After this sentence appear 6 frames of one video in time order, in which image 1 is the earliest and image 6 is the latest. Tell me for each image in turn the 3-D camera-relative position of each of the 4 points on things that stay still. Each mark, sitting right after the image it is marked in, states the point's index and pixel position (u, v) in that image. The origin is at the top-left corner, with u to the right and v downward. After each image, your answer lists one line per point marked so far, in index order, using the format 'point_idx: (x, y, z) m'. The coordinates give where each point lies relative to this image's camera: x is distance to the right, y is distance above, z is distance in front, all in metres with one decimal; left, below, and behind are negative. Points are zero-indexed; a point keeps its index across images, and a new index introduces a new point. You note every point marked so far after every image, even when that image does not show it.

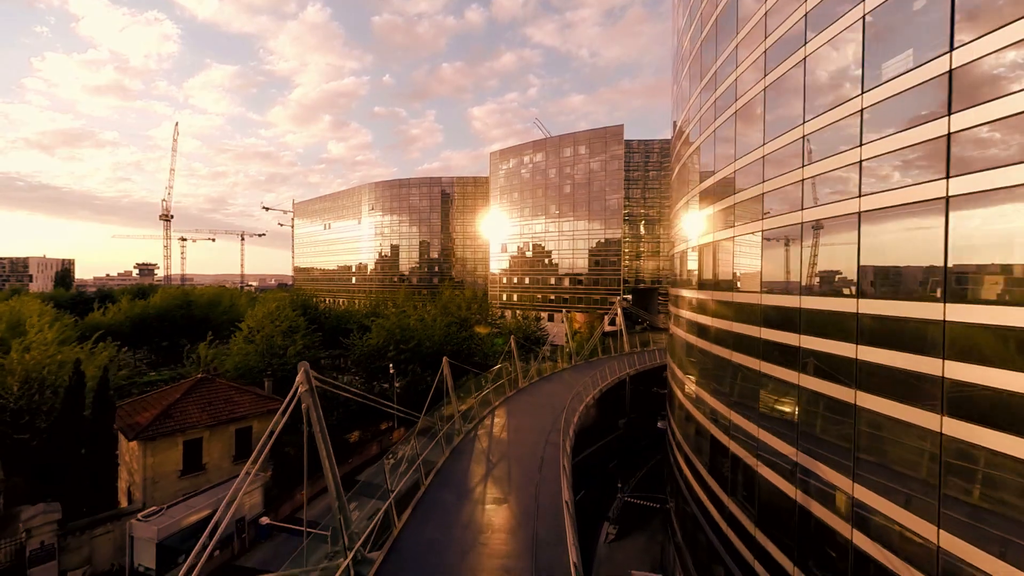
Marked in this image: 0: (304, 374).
0: (-4.0, -1.5, +8.3) m
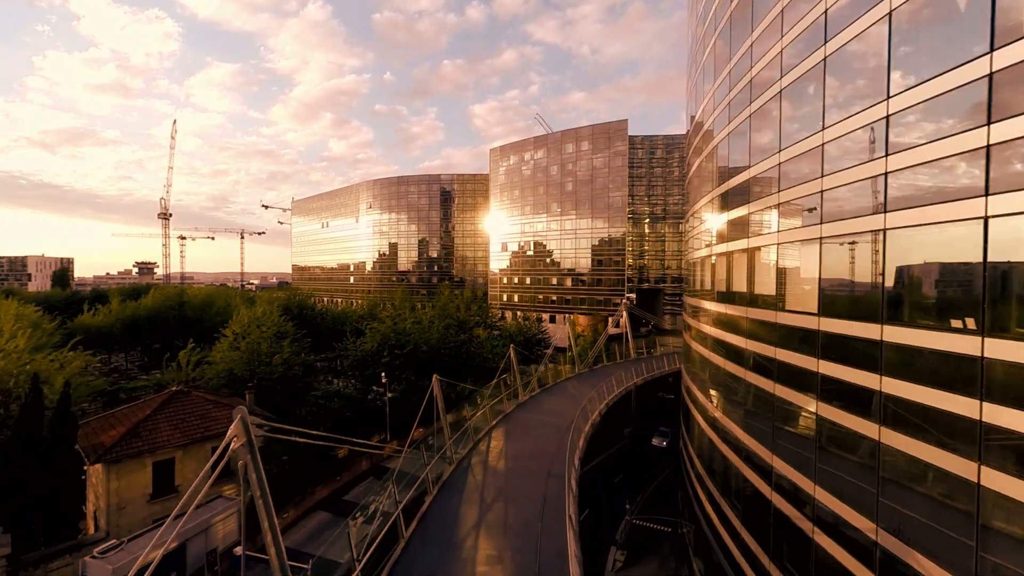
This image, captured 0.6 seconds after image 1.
0: (-4.1, -1.9, +6.5) m
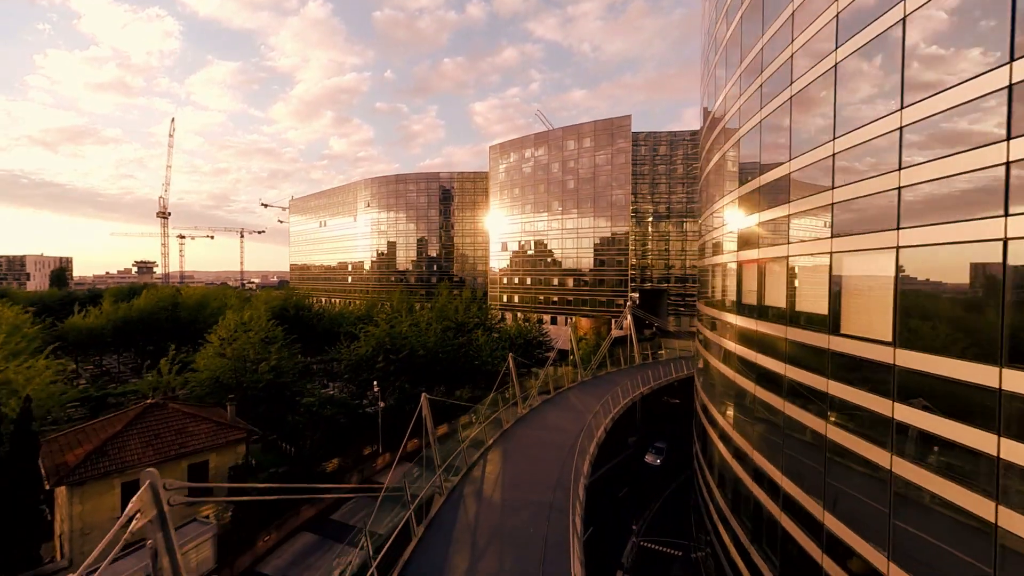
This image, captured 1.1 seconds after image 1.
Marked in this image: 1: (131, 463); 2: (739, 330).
0: (-4.2, -2.2, +5.0) m
1: (-15.6, -7.2, +18.0) m
2: (+9.1, -1.7, +17.4) m
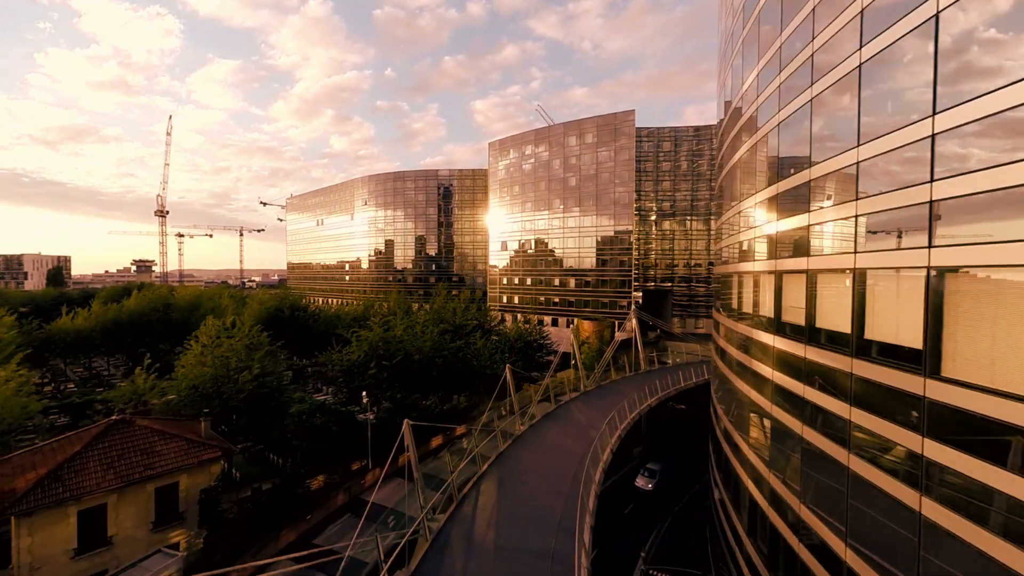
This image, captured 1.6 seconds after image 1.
0: (-4.3, -2.5, +3.3) m
1: (-15.7, -7.4, +16.3) m
2: (+9.0, -2.0, +15.6) m
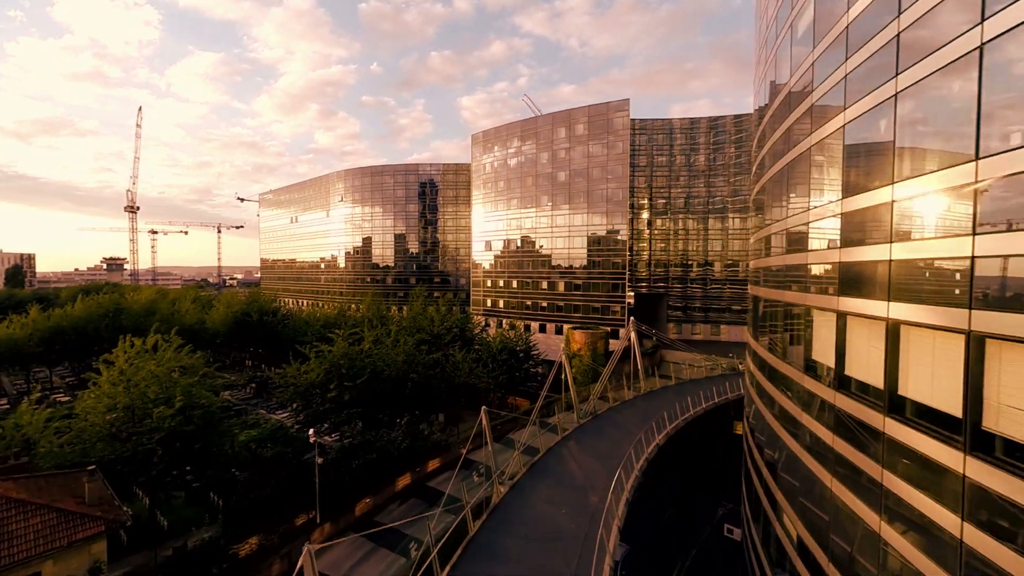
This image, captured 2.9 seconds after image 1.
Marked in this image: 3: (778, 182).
0: (-4.6, -3.4, -1.2) m
1: (-16.4, -8.2, +11.5) m
2: (+8.3, -2.7, +11.5) m
3: (+9.8, +4.6, +17.3) m
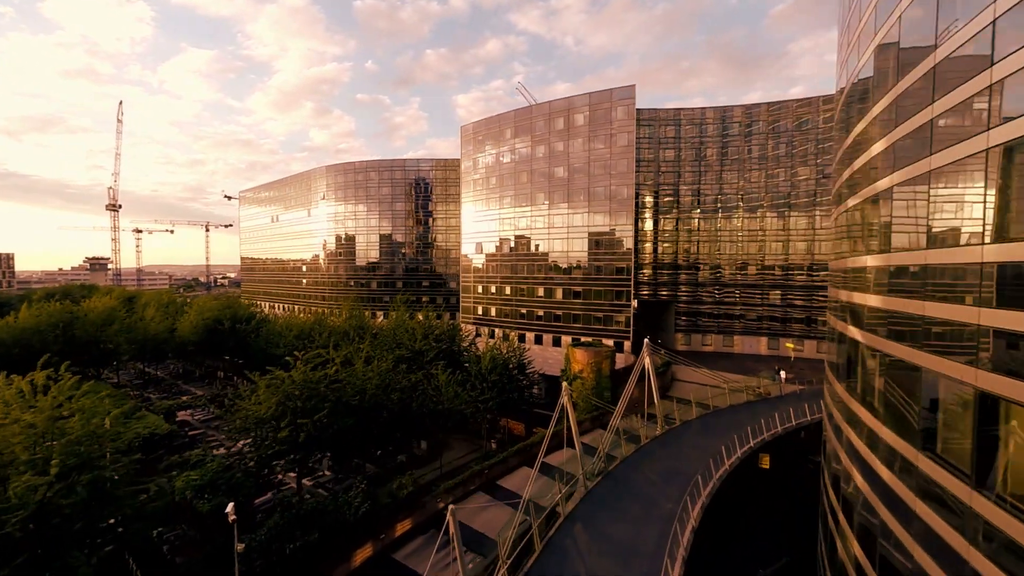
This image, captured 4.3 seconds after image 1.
0: (-4.9, -4.4, -6.5) m
1: (-16.8, -9.2, +6.1) m
2: (+7.9, -3.7, +6.3) m
3: (+9.3, +3.7, +12.1) m
